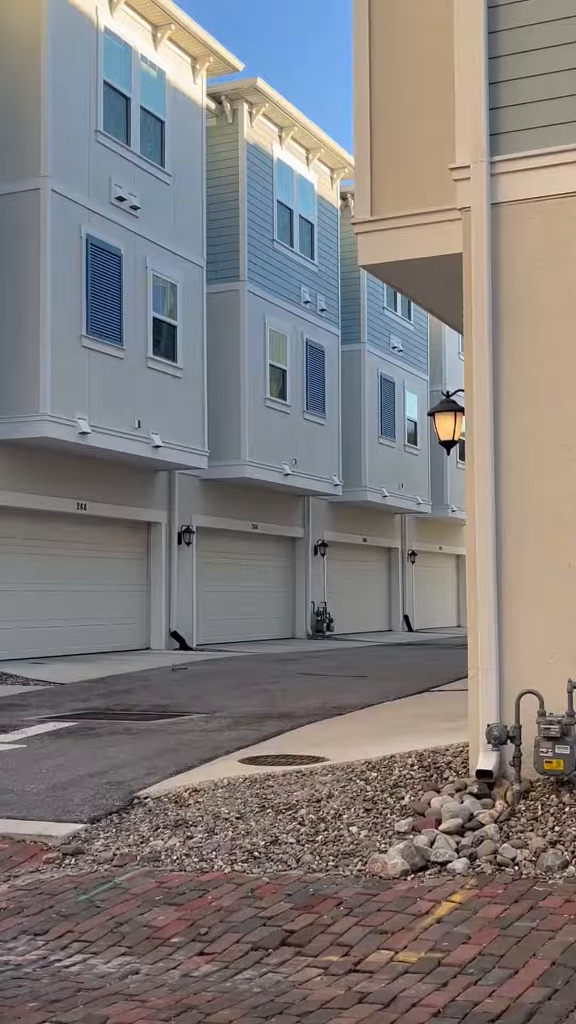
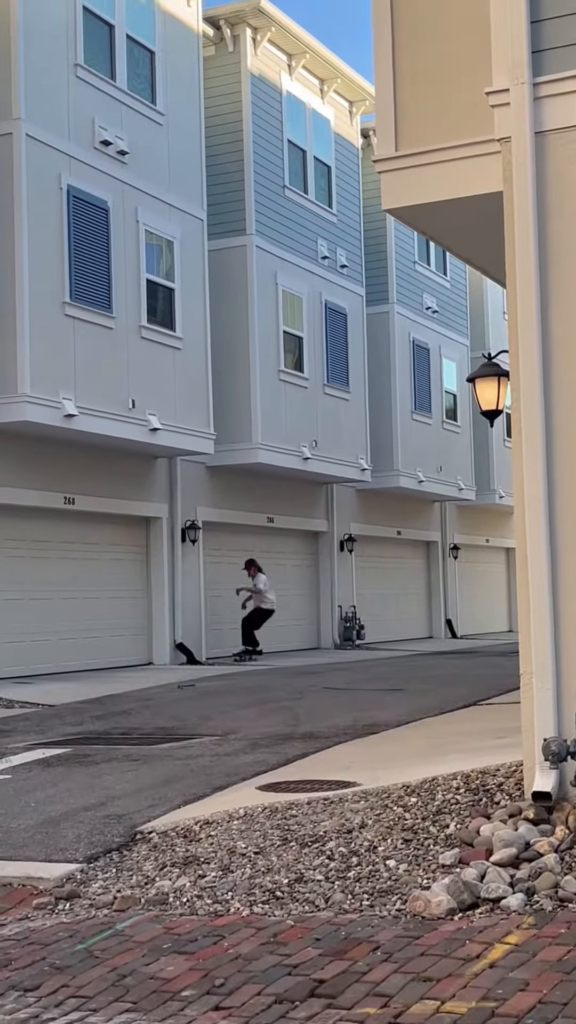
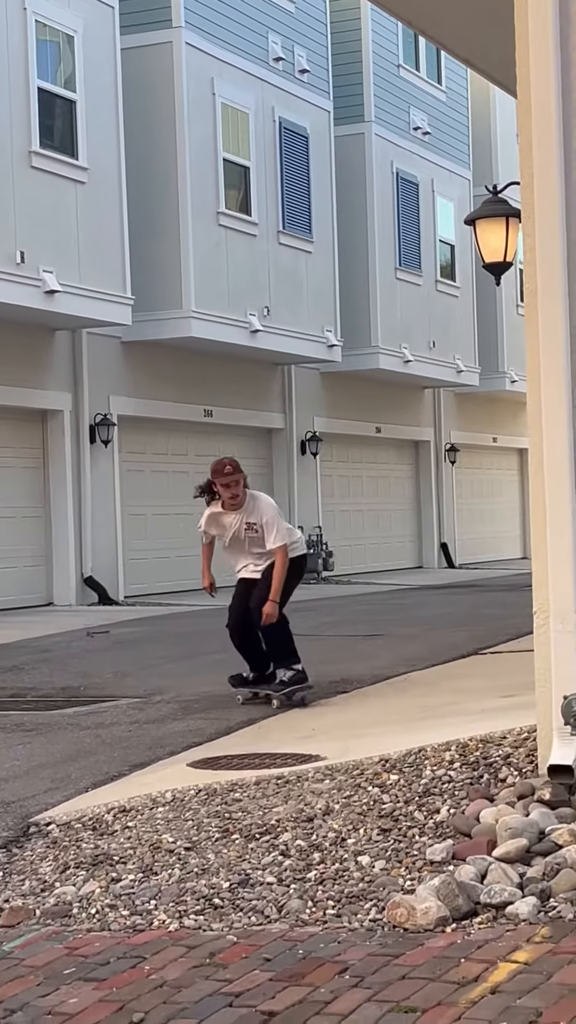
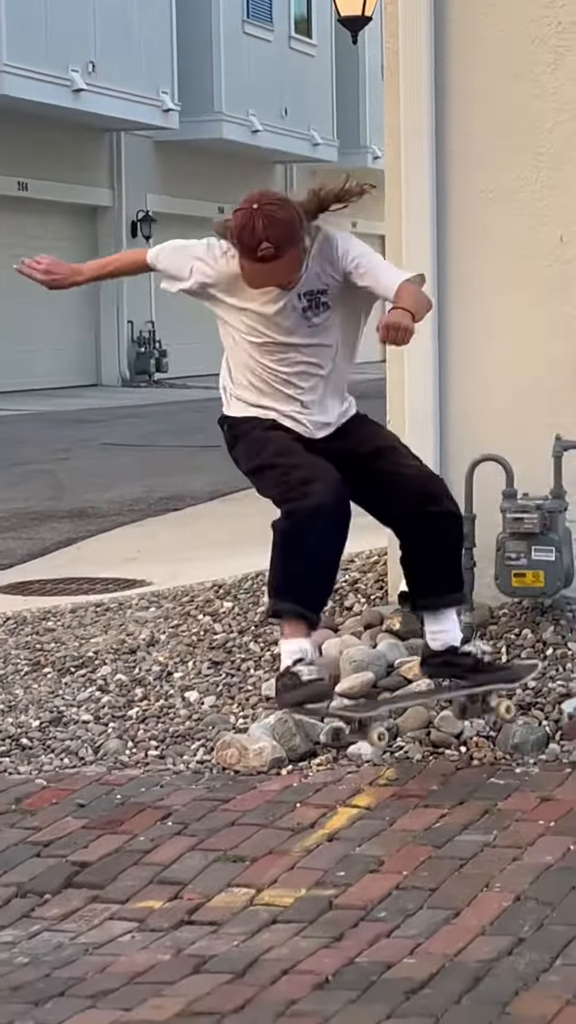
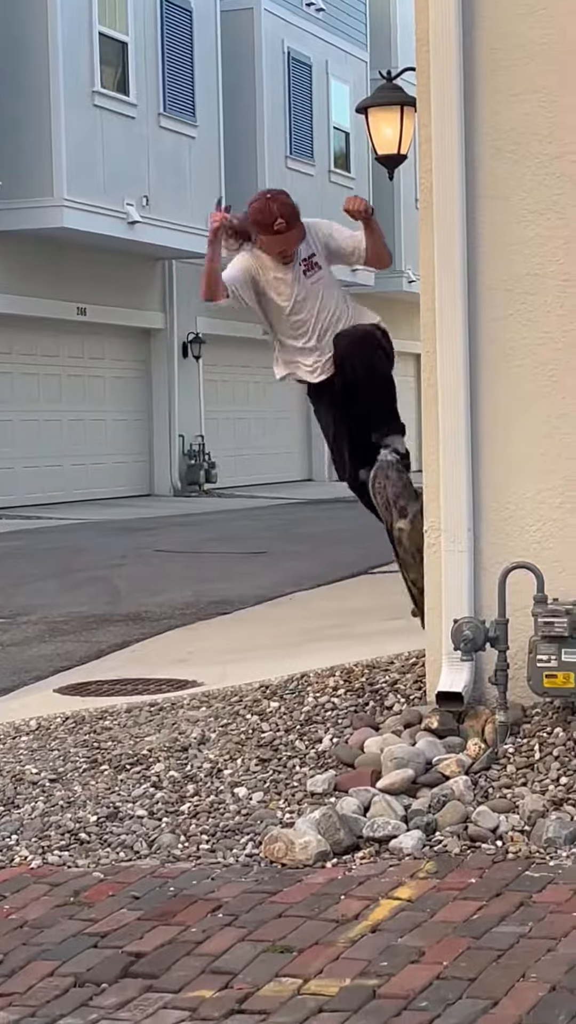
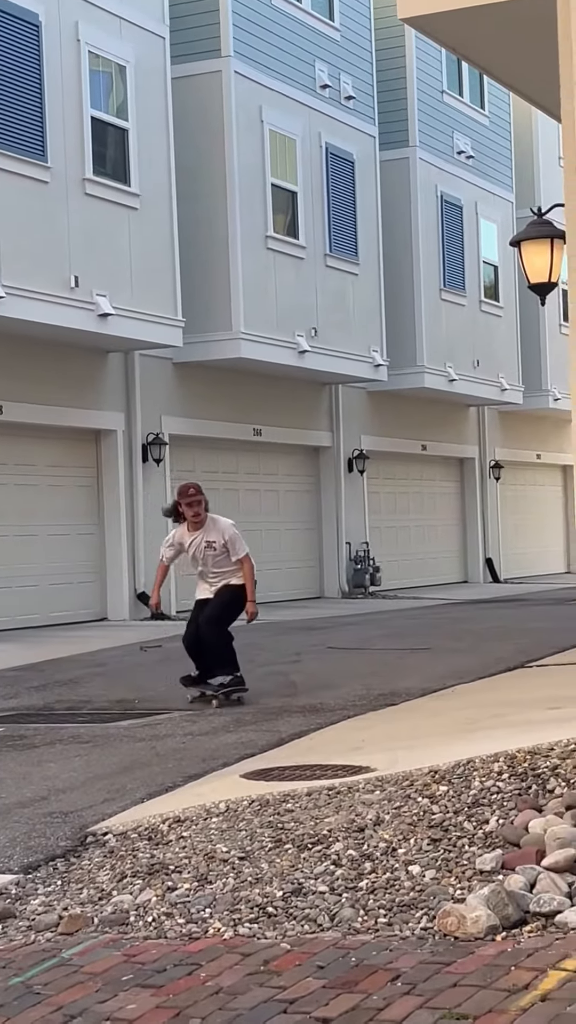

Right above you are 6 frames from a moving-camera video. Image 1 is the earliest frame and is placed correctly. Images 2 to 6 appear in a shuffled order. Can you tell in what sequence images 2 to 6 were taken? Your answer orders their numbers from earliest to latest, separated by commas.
2, 6, 3, 5, 4
